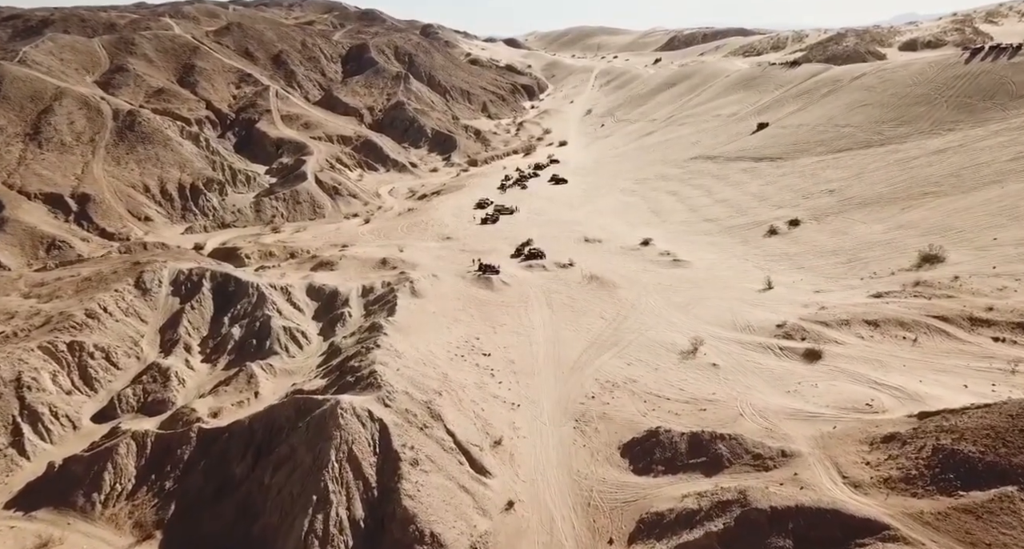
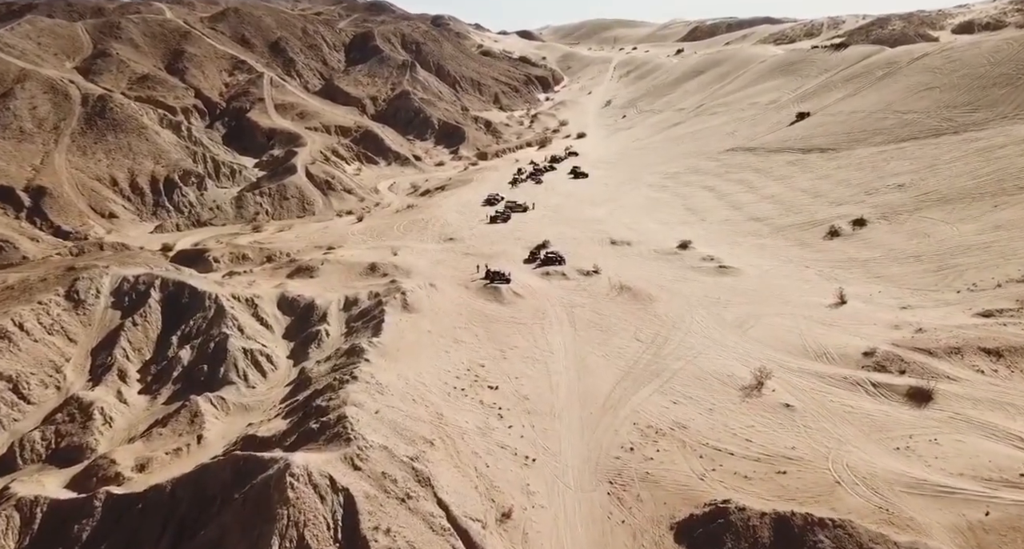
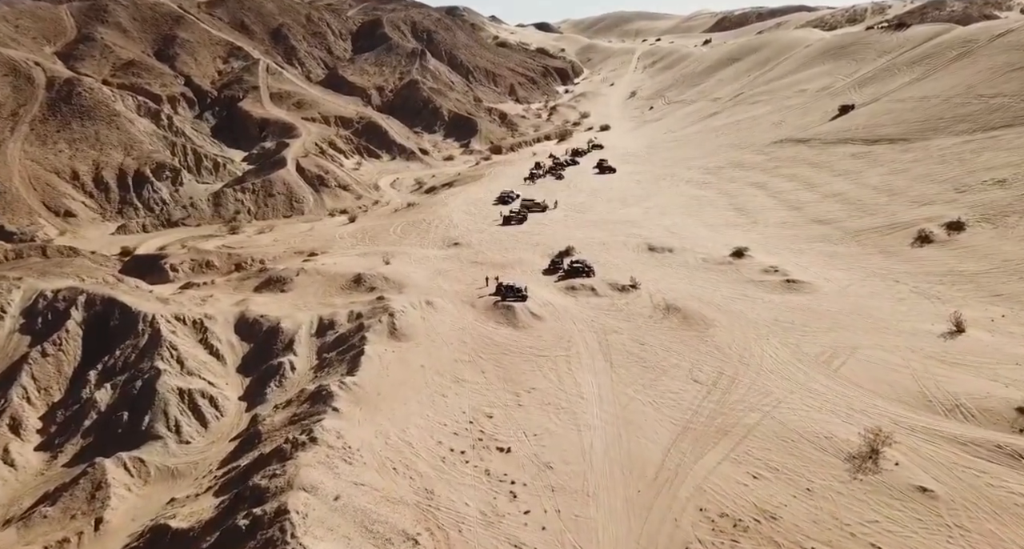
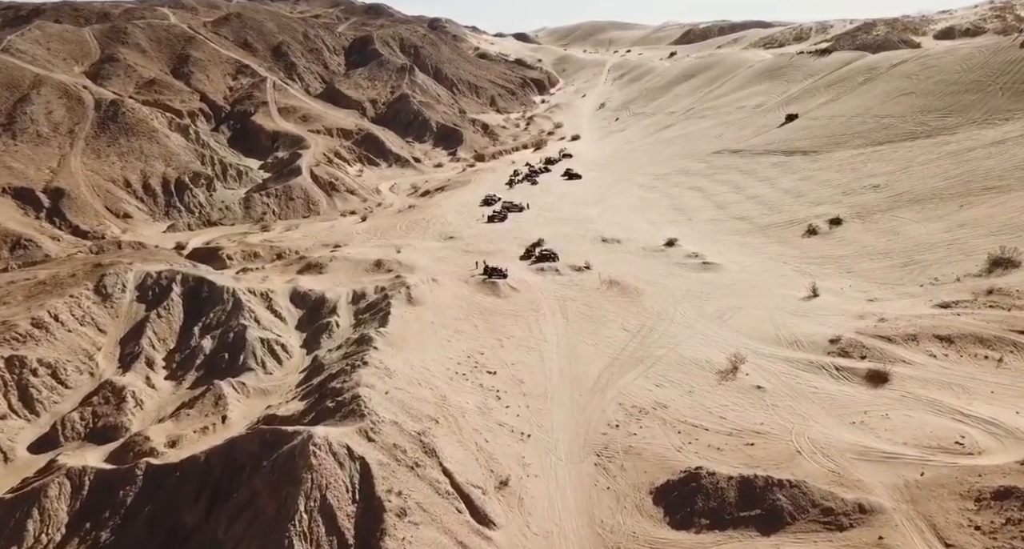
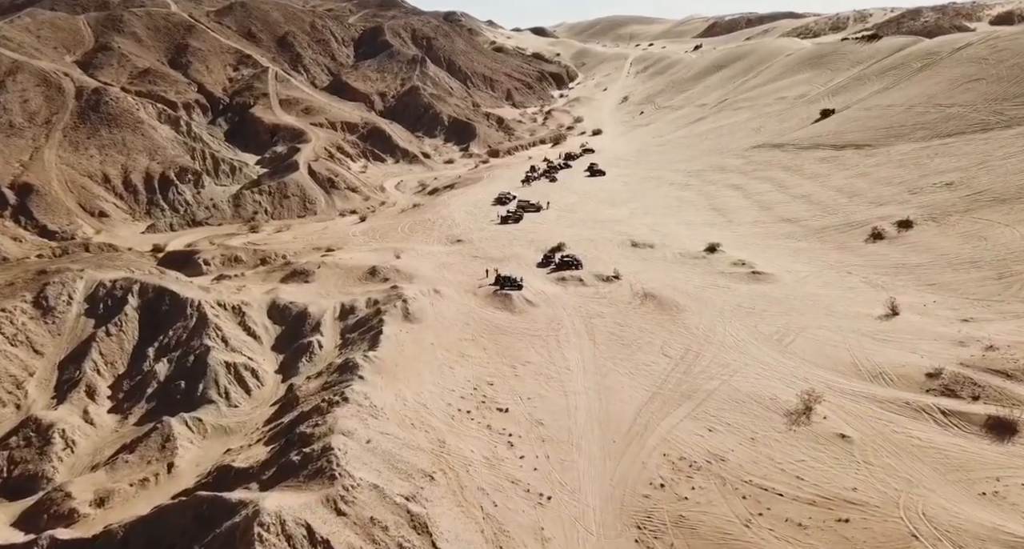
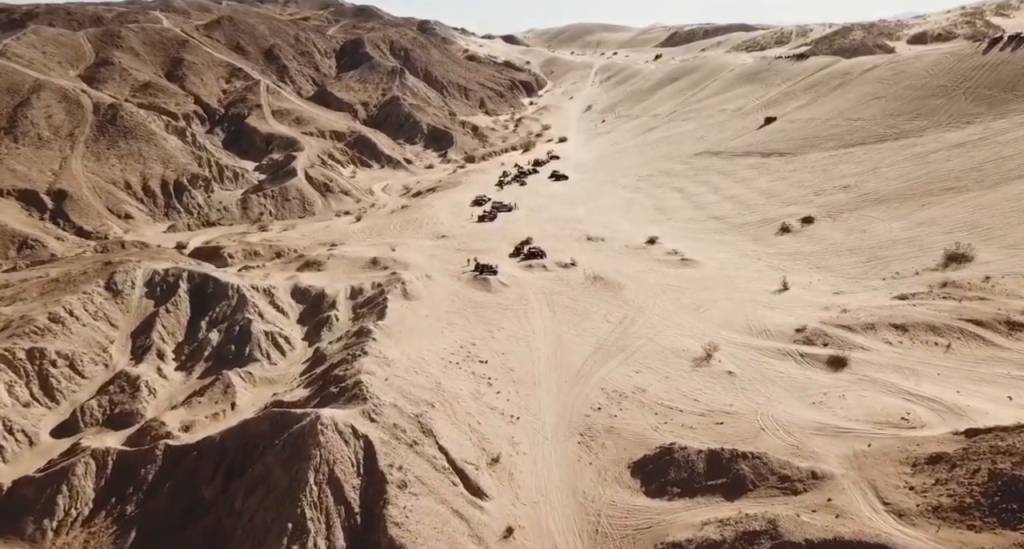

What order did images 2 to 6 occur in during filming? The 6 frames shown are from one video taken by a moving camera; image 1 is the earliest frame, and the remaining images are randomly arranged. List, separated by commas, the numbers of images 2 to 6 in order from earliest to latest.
6, 4, 2, 5, 3
